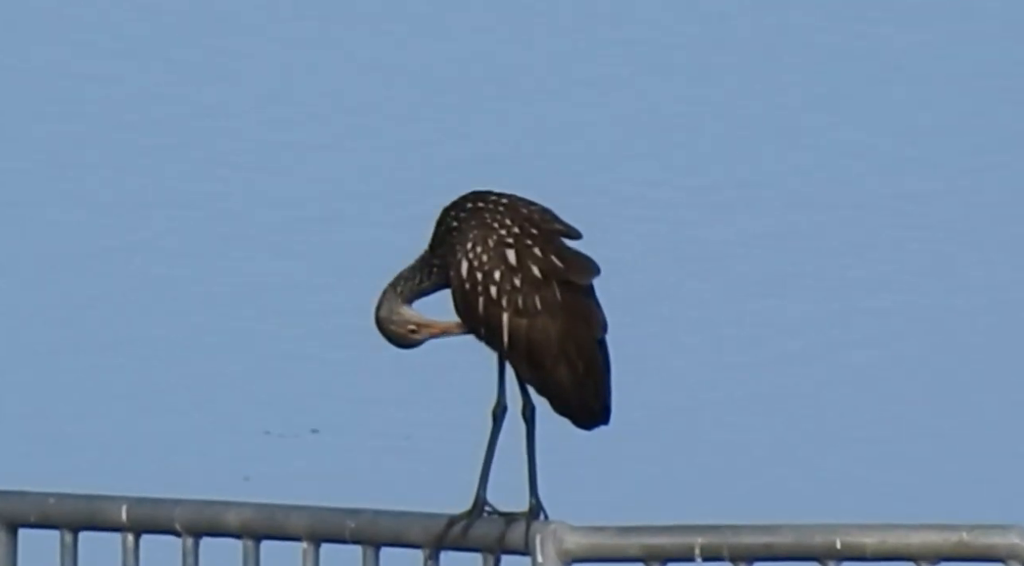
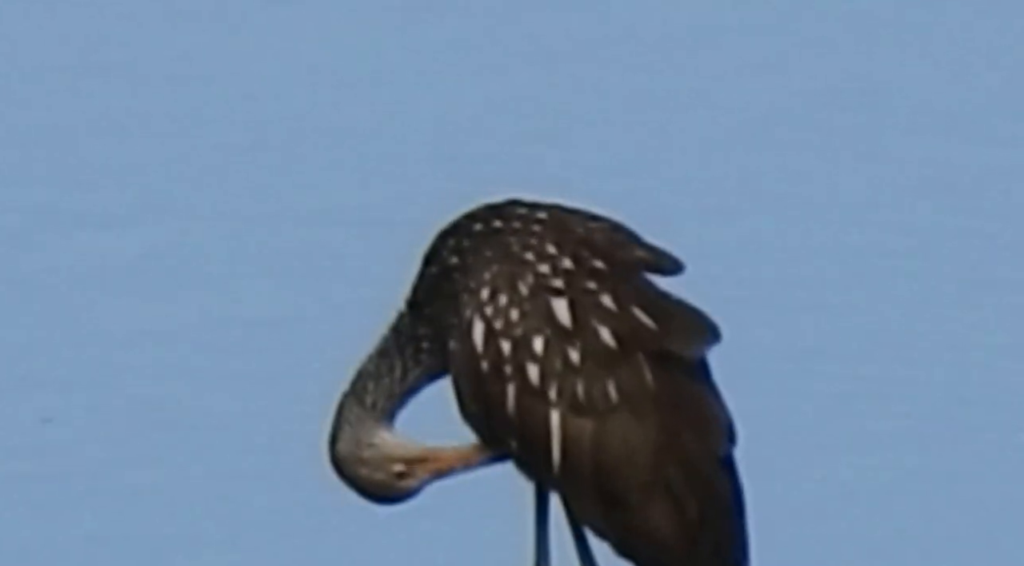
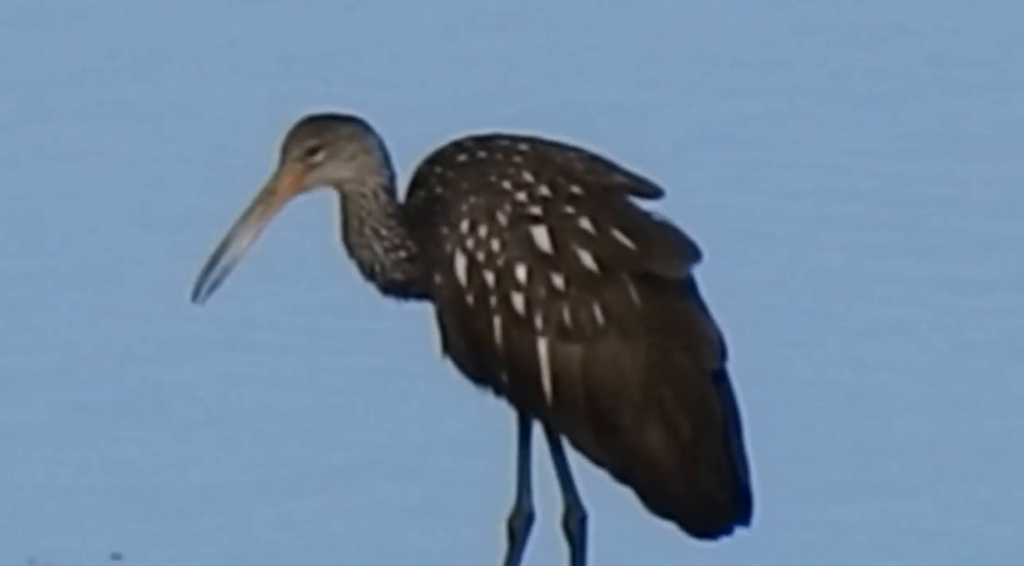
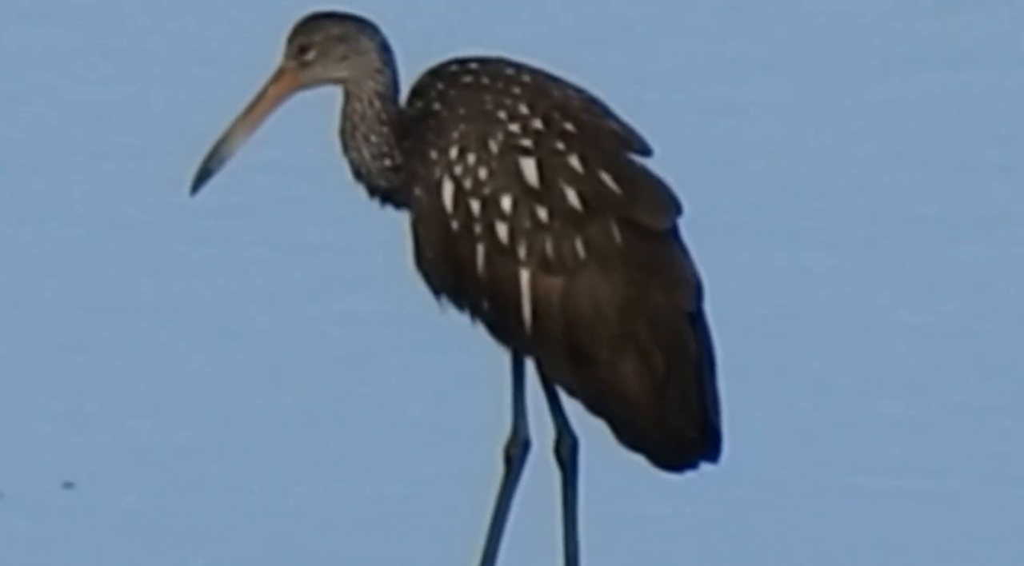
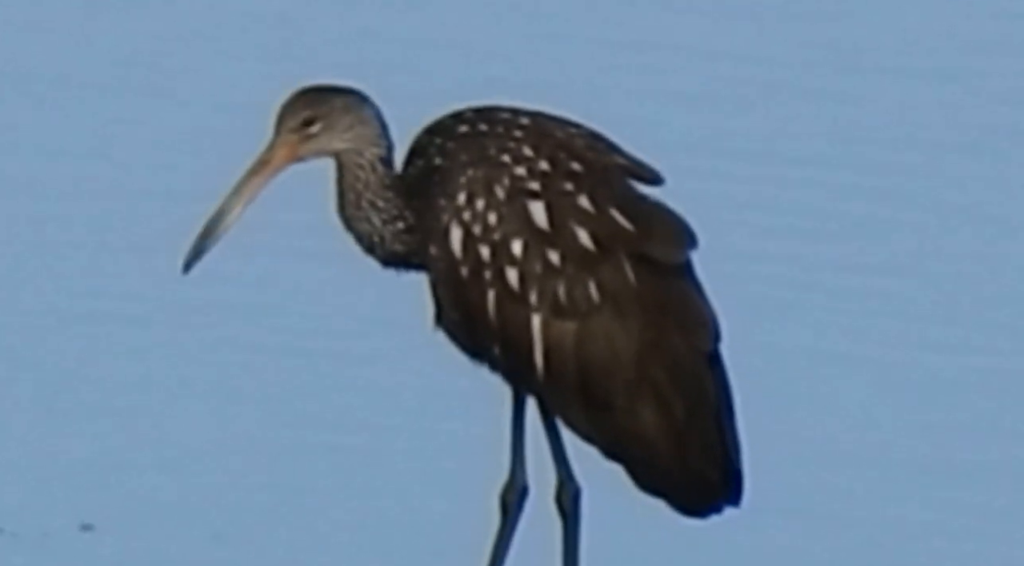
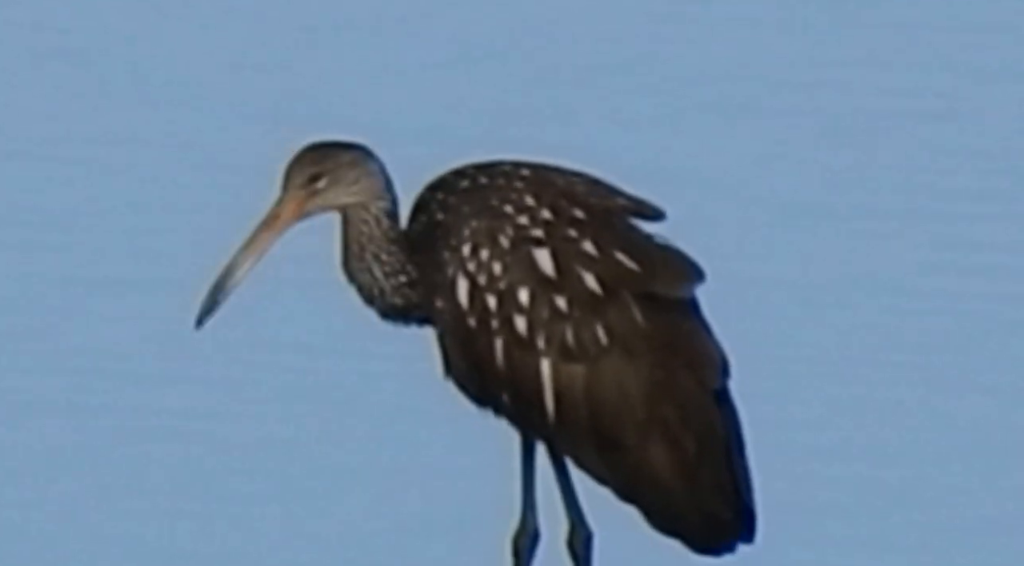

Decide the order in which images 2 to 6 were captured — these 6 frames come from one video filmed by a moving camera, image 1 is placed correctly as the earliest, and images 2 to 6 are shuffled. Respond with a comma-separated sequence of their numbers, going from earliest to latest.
2, 6, 3, 5, 4
